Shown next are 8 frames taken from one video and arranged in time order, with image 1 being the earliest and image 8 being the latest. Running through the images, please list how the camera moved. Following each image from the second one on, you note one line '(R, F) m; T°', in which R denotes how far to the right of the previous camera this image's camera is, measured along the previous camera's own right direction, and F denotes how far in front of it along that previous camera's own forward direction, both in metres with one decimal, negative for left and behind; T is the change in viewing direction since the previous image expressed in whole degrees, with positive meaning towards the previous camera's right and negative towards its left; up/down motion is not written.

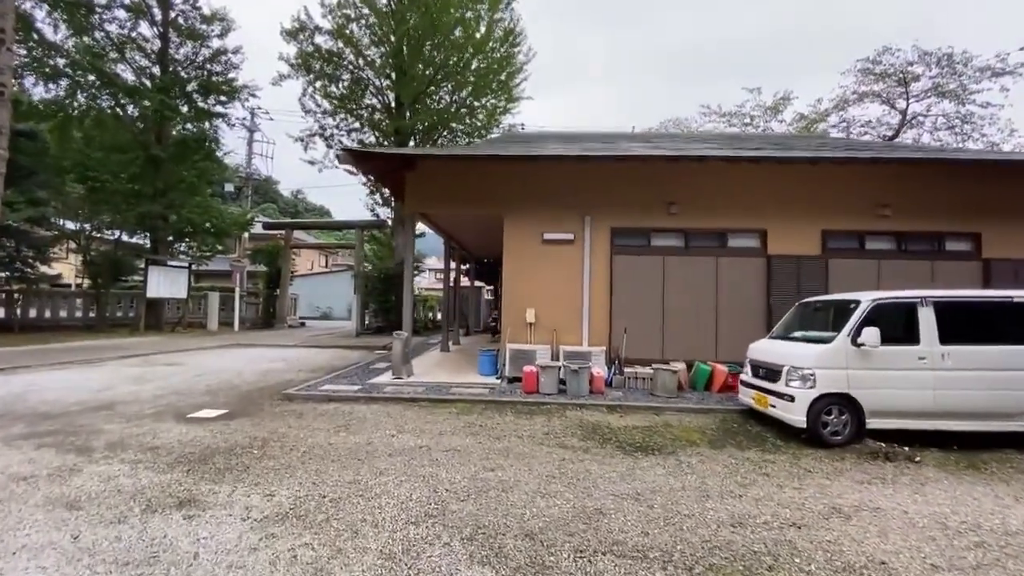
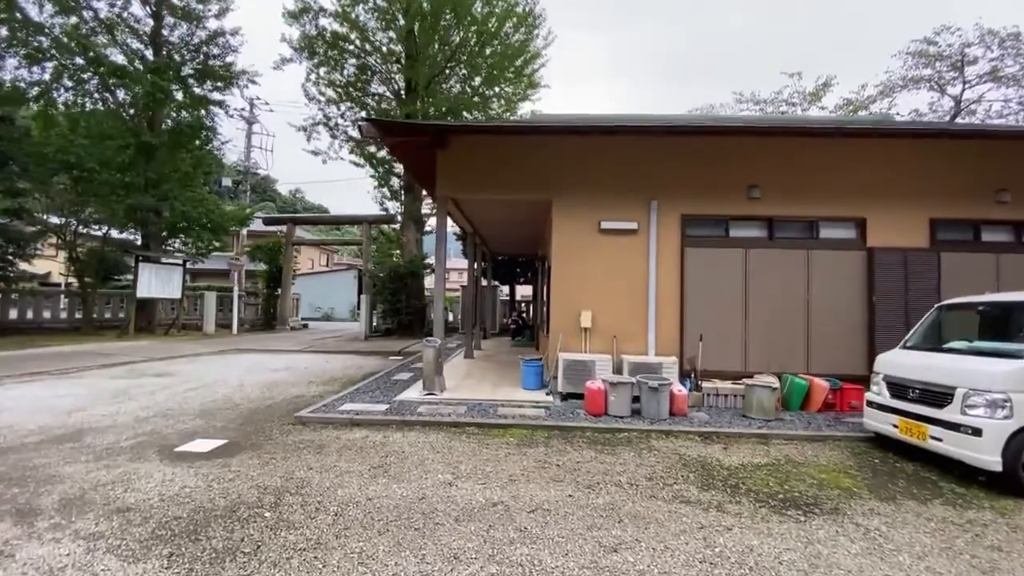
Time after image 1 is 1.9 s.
(-0.8, +1.3) m; 0°
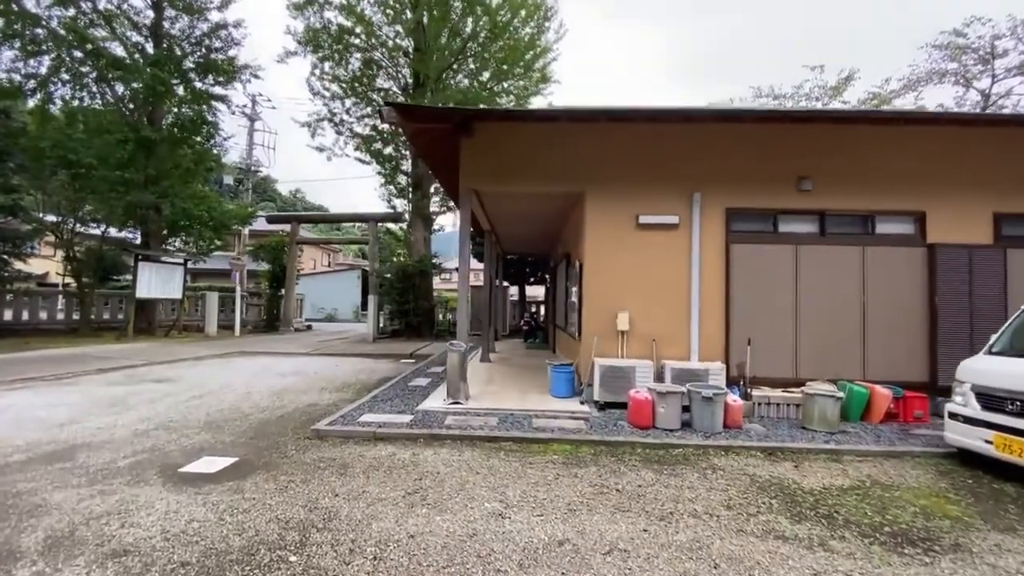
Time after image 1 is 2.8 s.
(-0.4, +0.5) m; 0°
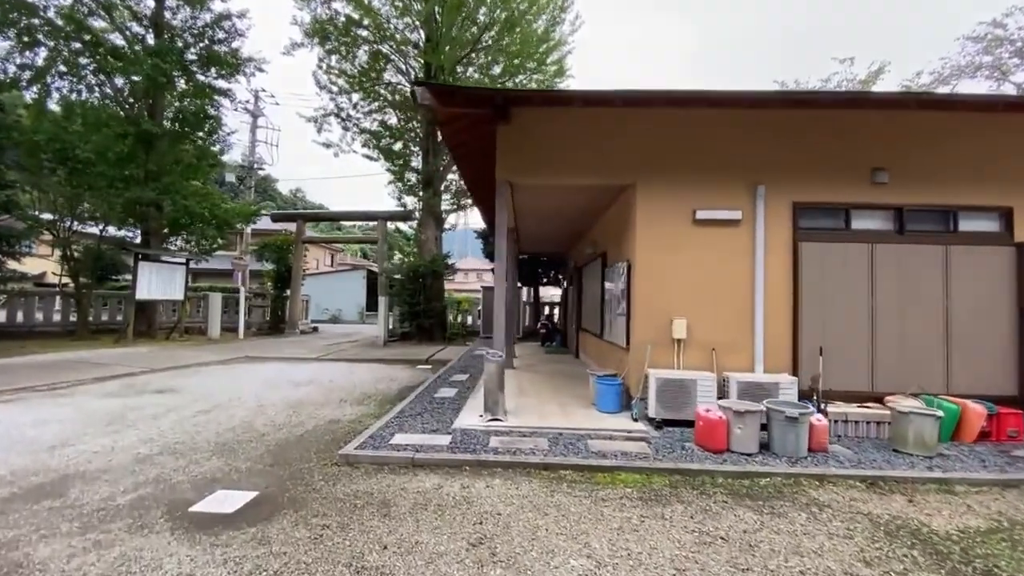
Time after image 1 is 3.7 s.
(-0.6, +0.6) m; 0°
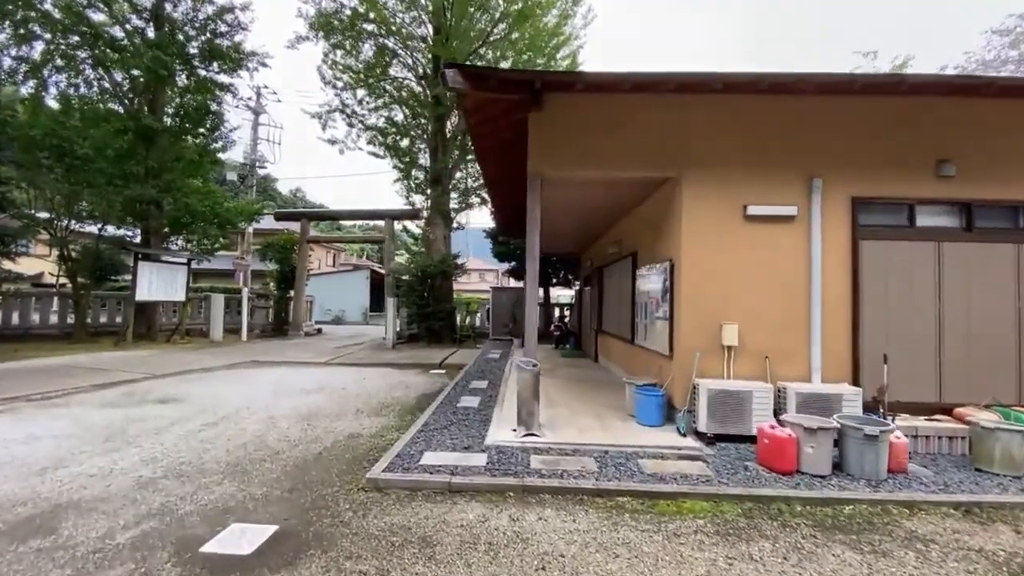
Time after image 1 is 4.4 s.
(-0.4, +0.5) m; 0°
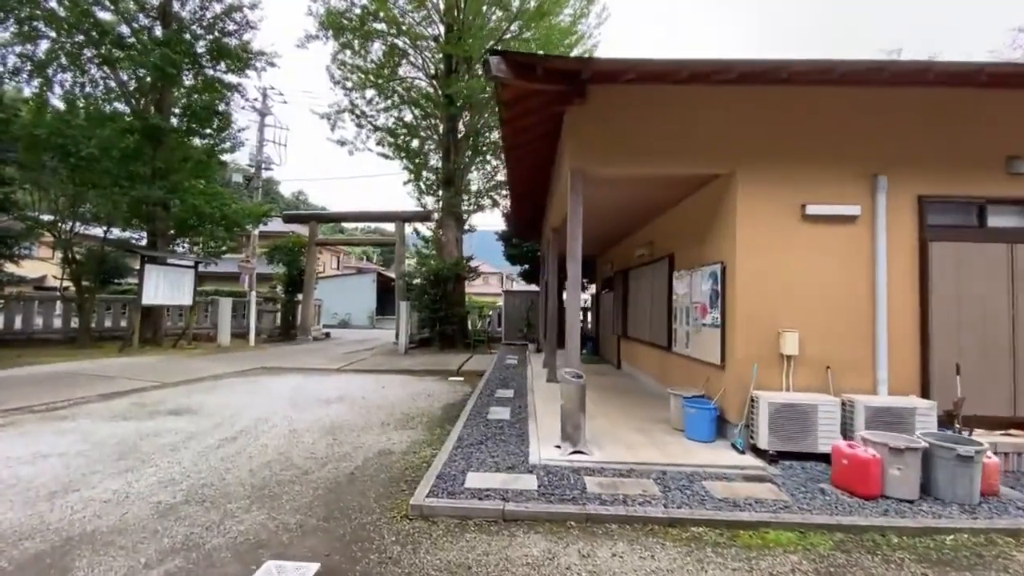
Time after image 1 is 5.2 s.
(-0.5, +0.4) m; 0°
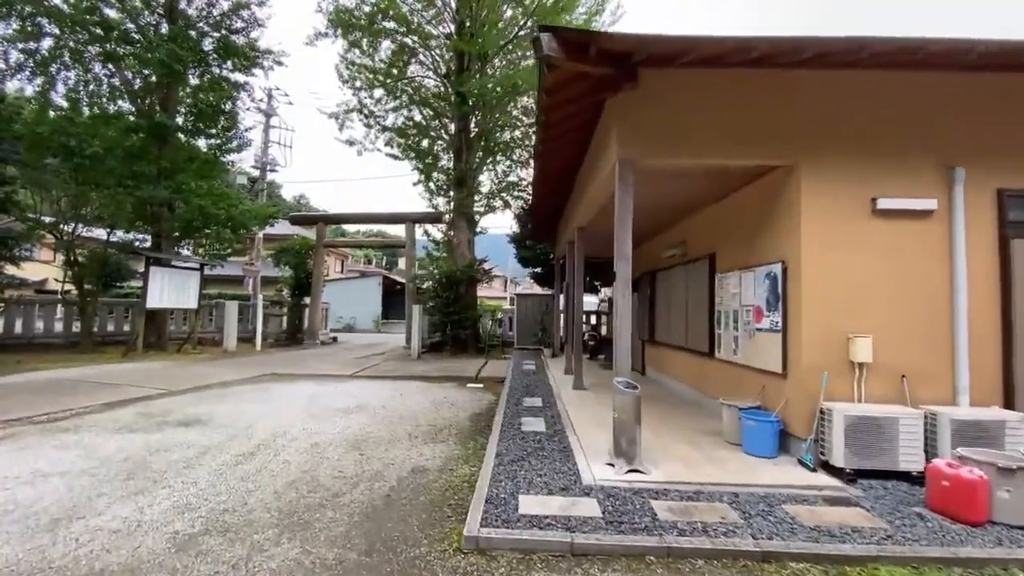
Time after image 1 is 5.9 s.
(-0.5, +0.4) m; 0°
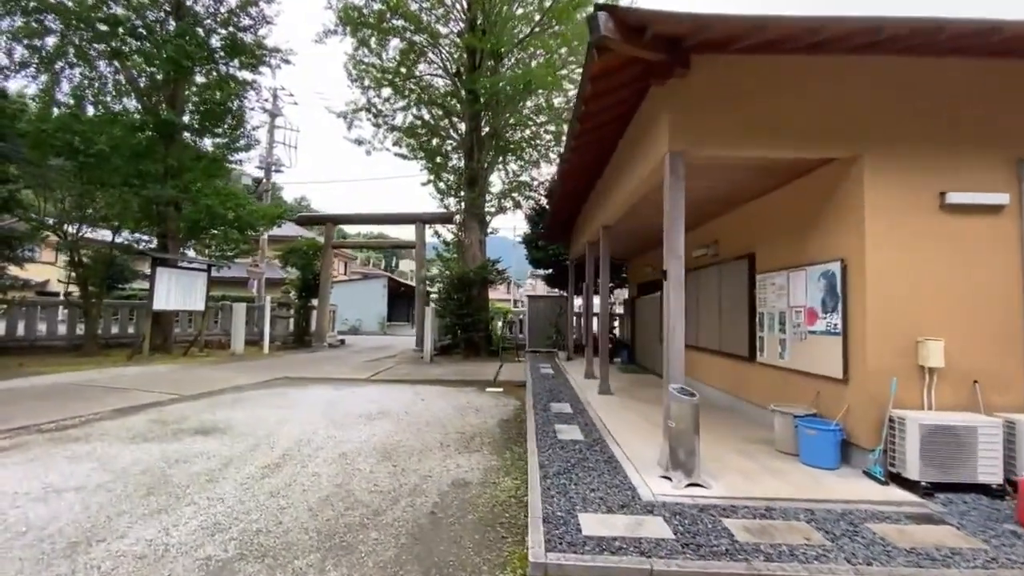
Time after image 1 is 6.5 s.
(-0.4, +0.3) m; 0°
